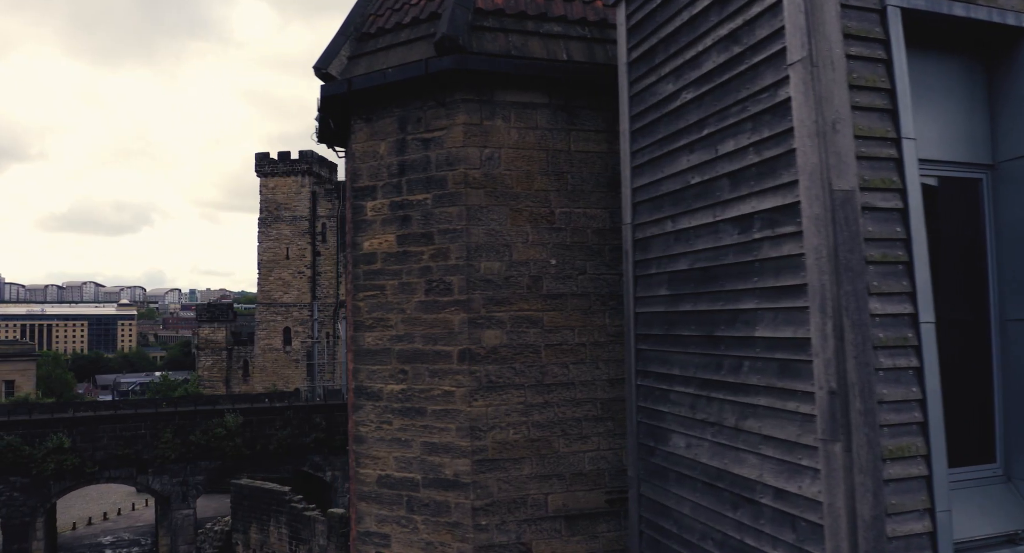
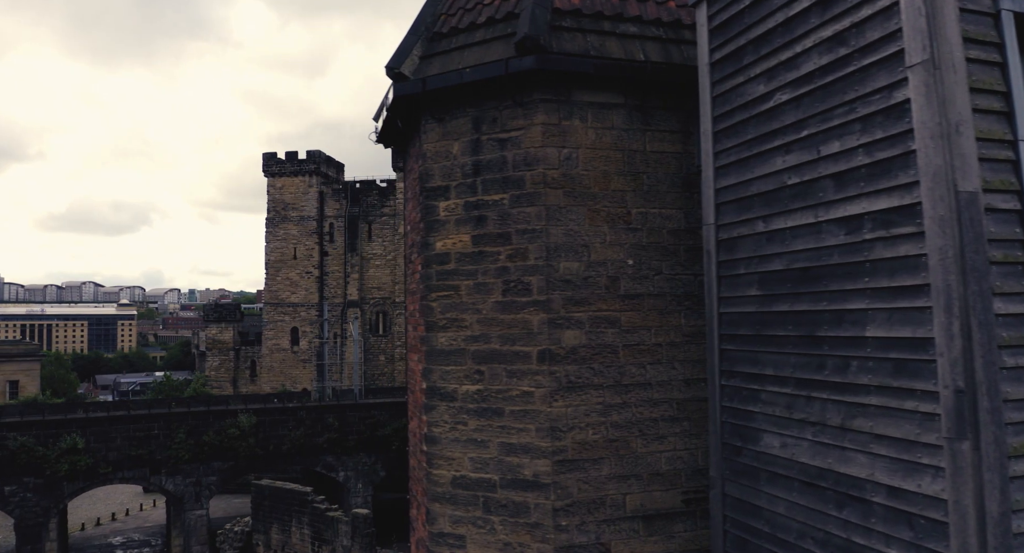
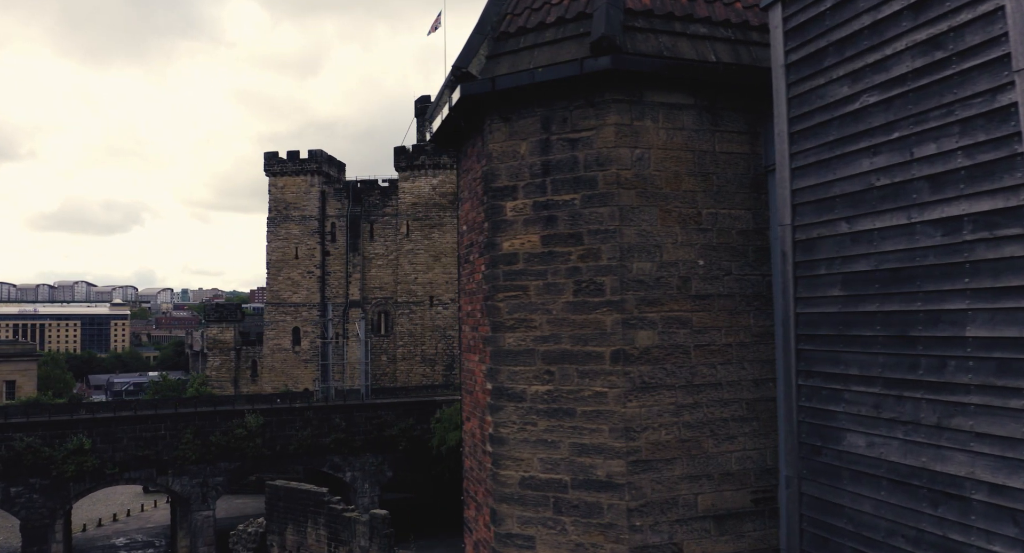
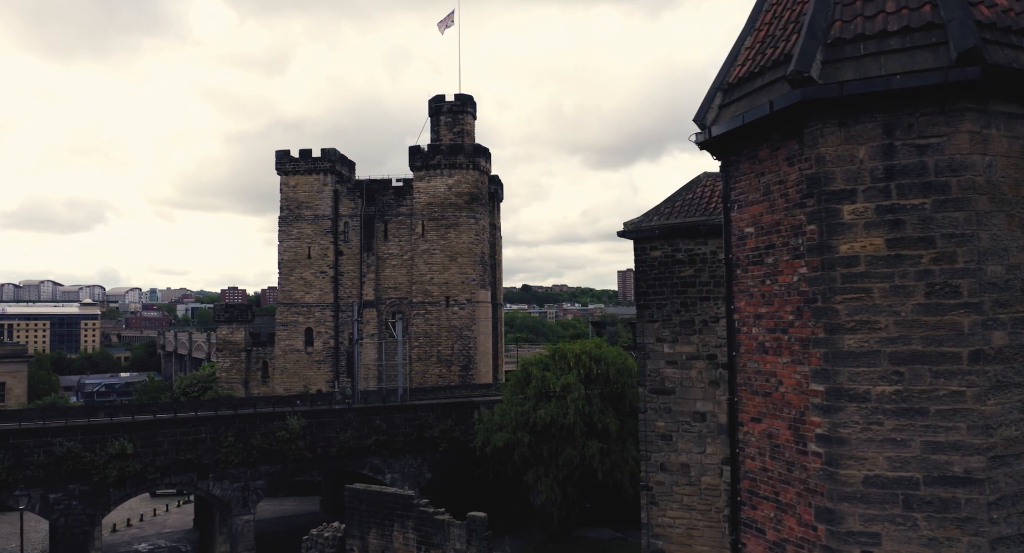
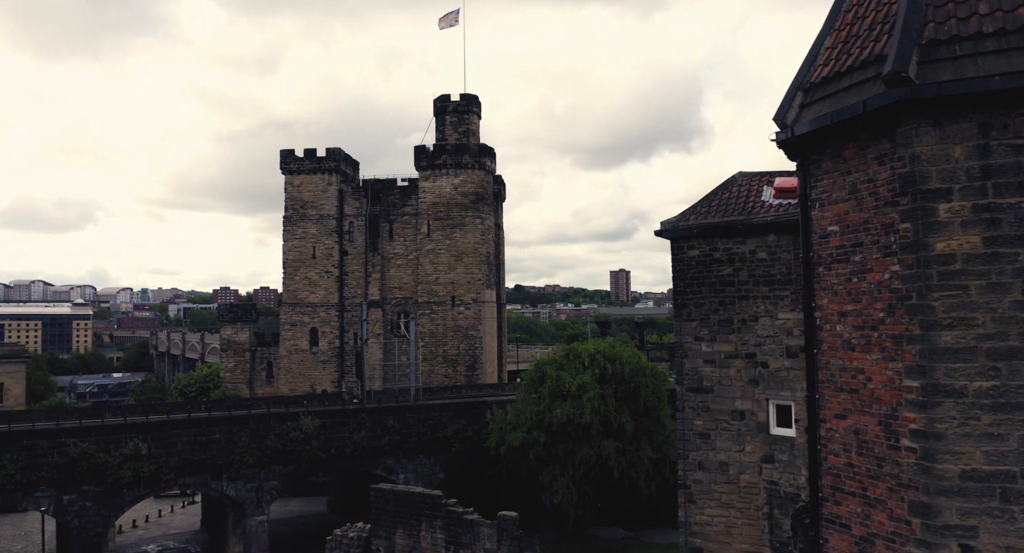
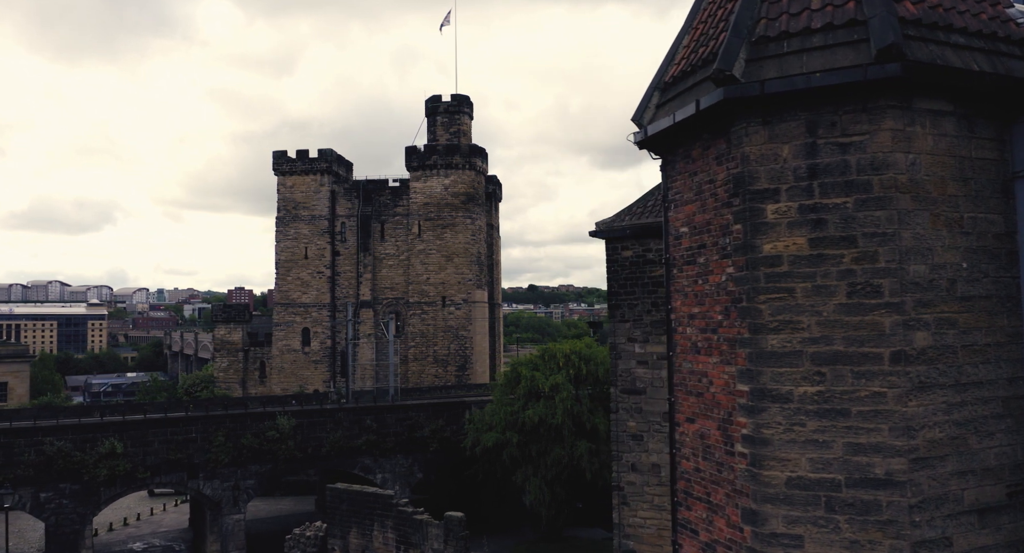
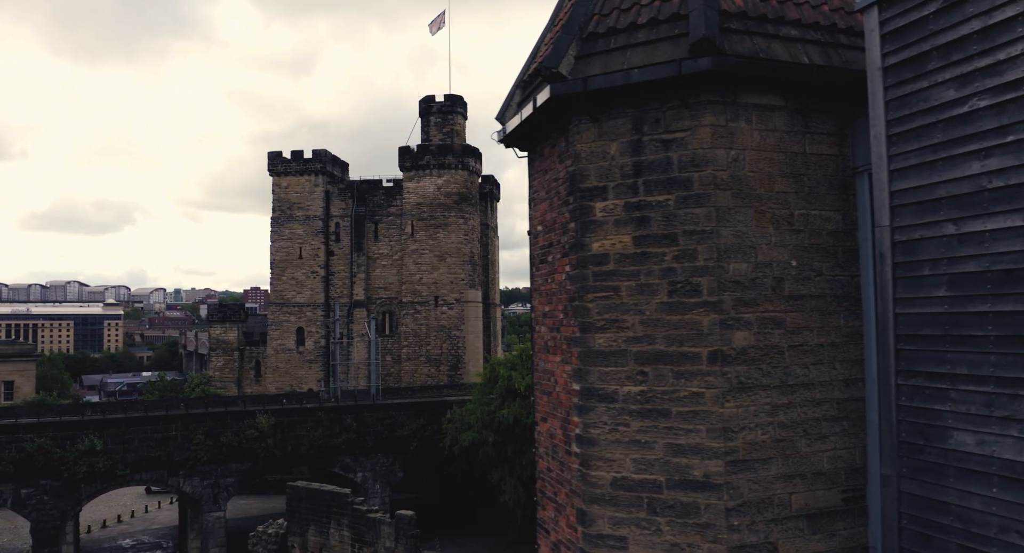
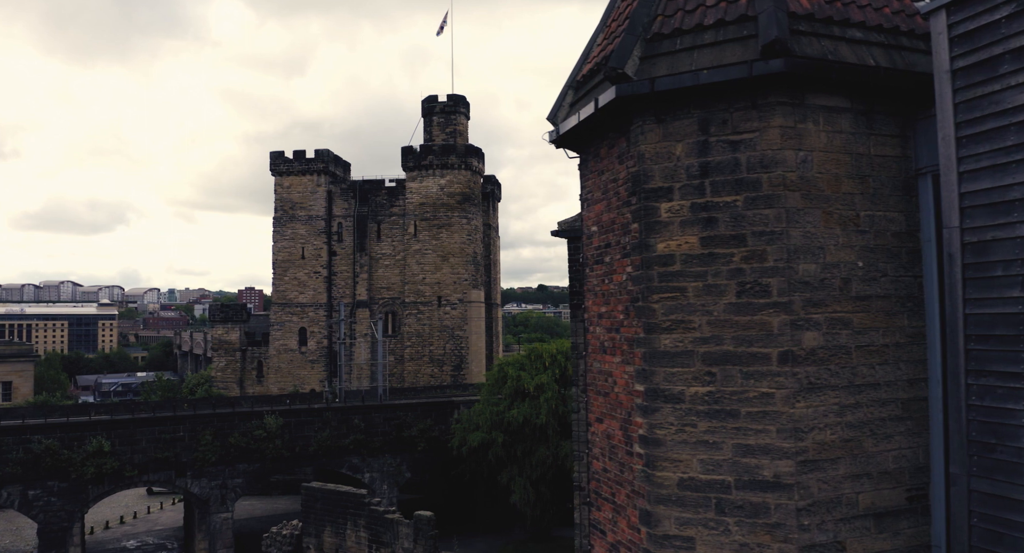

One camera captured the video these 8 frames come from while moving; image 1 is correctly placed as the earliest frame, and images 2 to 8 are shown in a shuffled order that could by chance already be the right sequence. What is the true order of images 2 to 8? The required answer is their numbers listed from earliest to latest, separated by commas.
2, 3, 7, 8, 6, 4, 5
